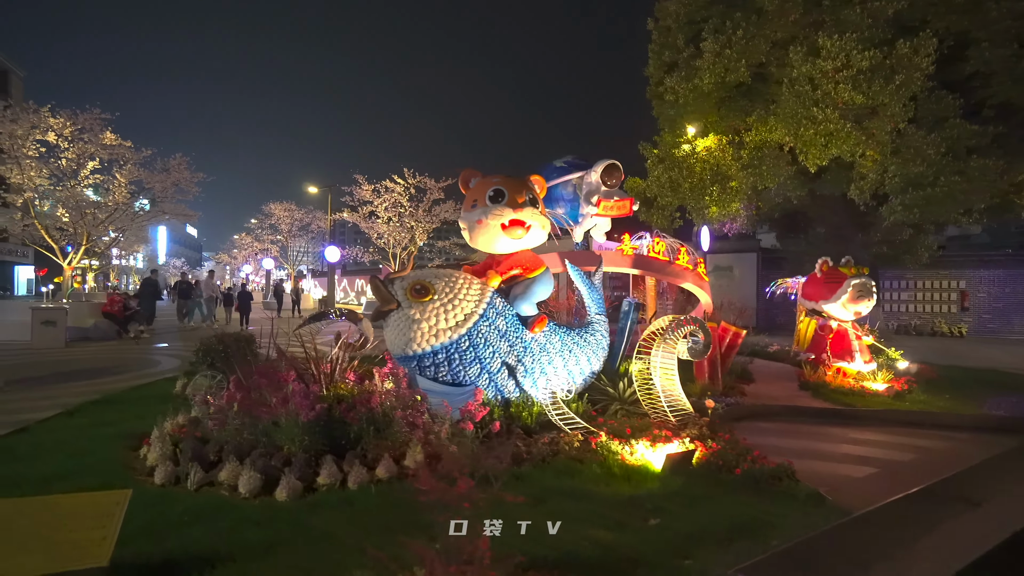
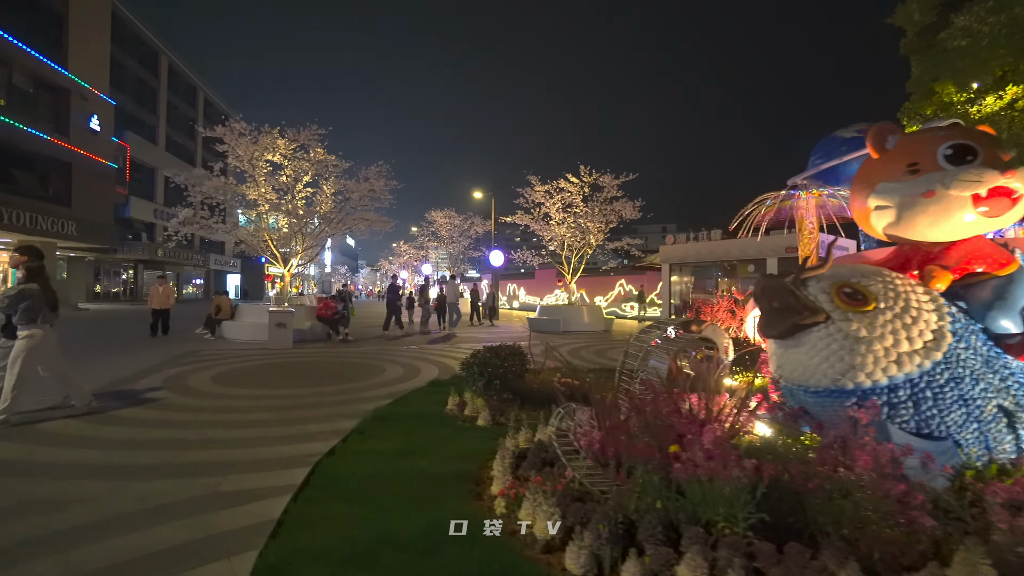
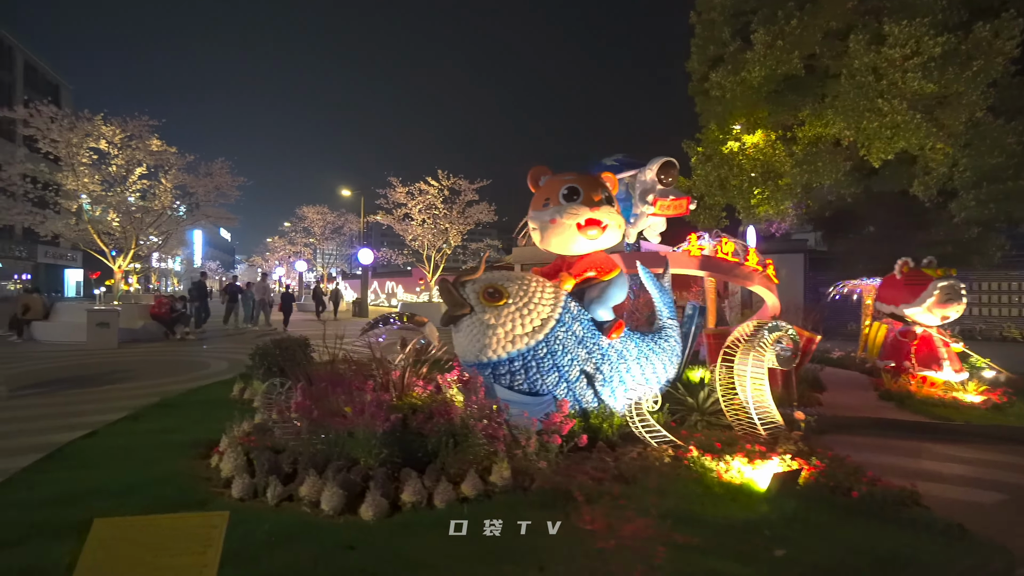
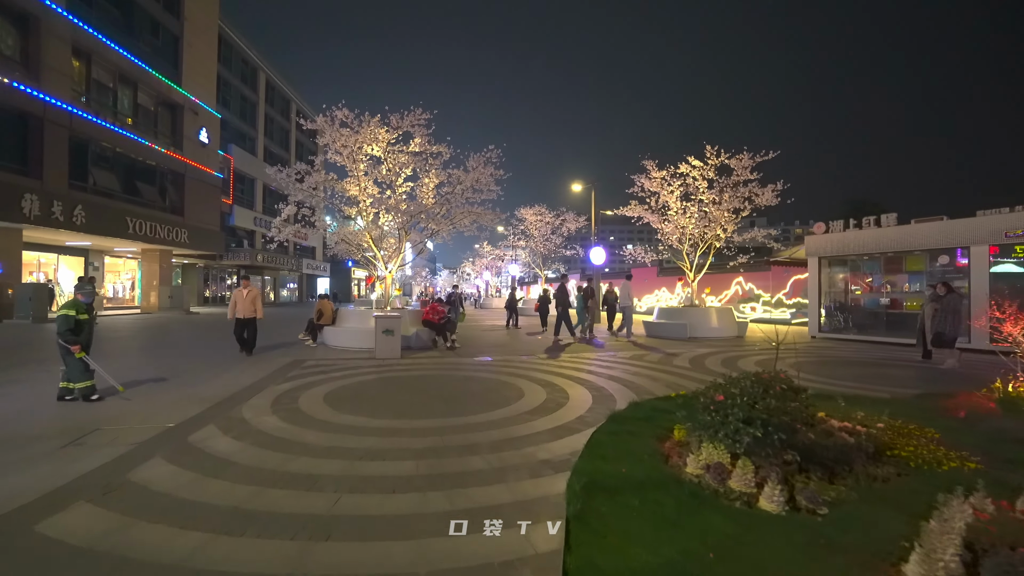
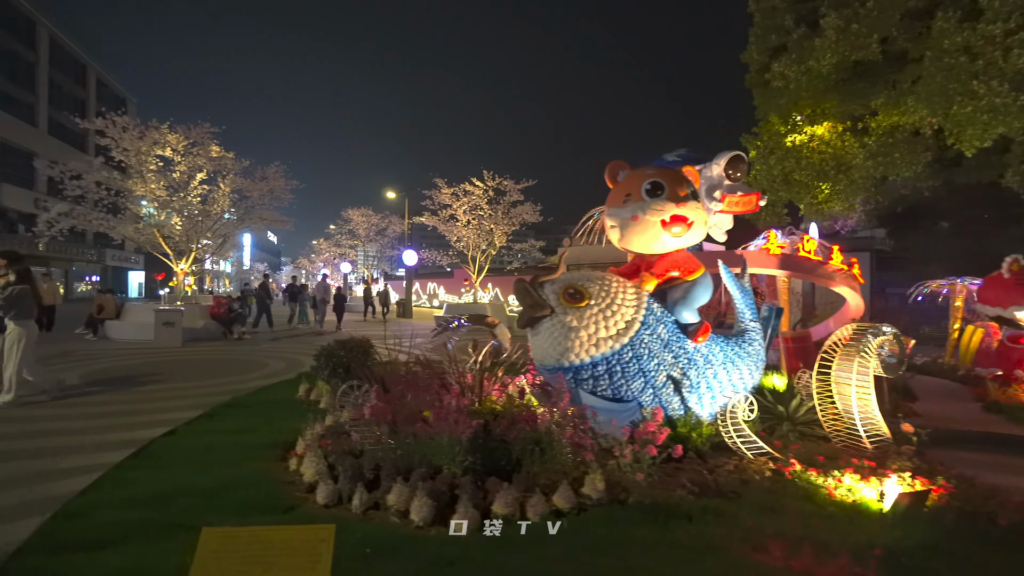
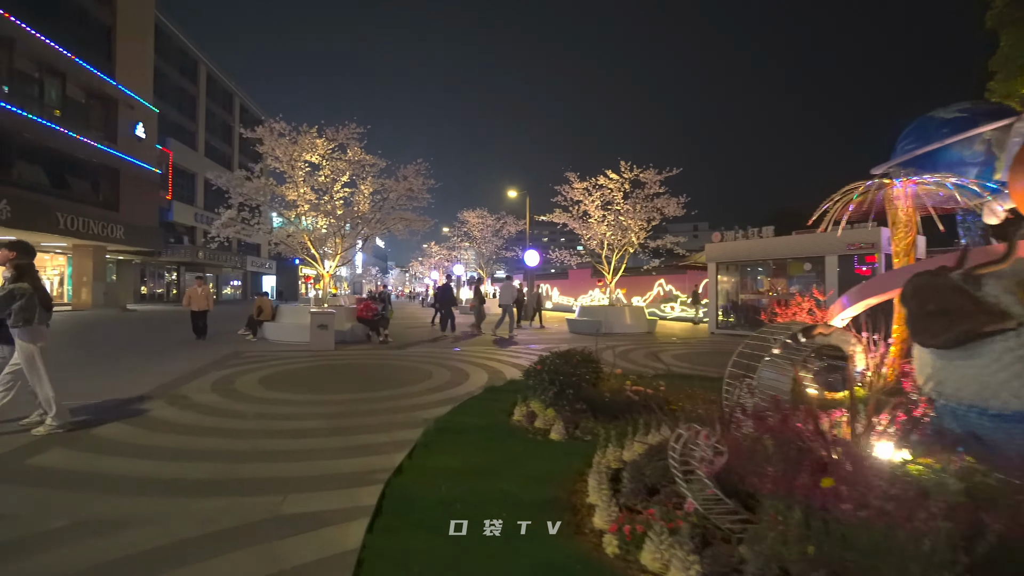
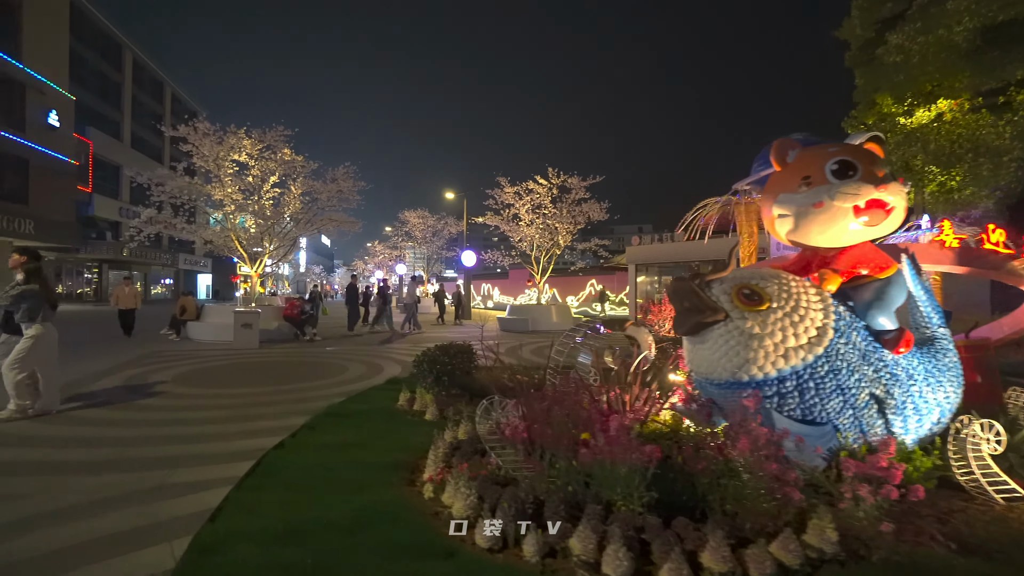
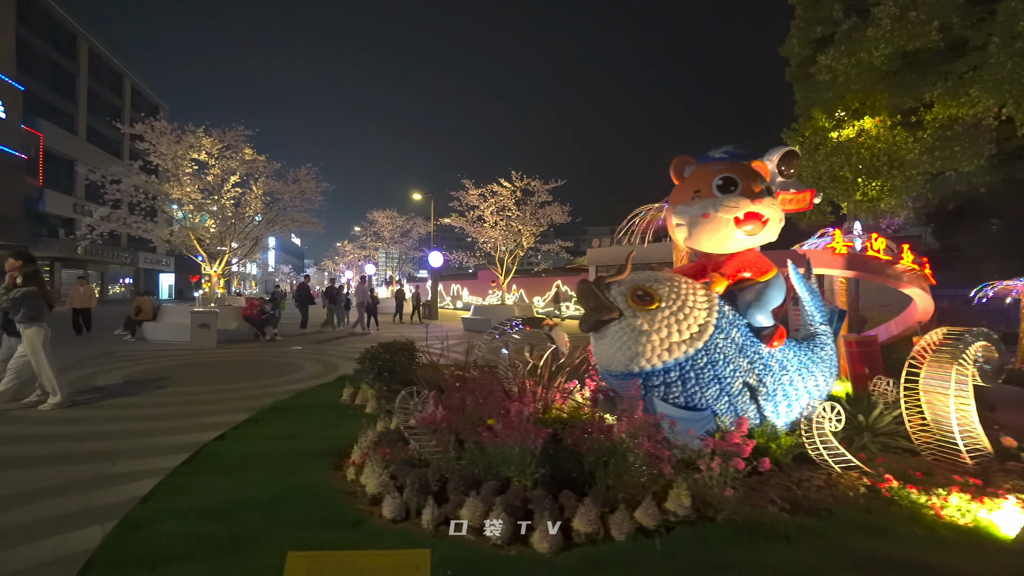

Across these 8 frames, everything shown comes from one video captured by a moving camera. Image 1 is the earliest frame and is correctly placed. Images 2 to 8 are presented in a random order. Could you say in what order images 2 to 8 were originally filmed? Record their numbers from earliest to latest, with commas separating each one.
3, 5, 8, 7, 2, 6, 4
